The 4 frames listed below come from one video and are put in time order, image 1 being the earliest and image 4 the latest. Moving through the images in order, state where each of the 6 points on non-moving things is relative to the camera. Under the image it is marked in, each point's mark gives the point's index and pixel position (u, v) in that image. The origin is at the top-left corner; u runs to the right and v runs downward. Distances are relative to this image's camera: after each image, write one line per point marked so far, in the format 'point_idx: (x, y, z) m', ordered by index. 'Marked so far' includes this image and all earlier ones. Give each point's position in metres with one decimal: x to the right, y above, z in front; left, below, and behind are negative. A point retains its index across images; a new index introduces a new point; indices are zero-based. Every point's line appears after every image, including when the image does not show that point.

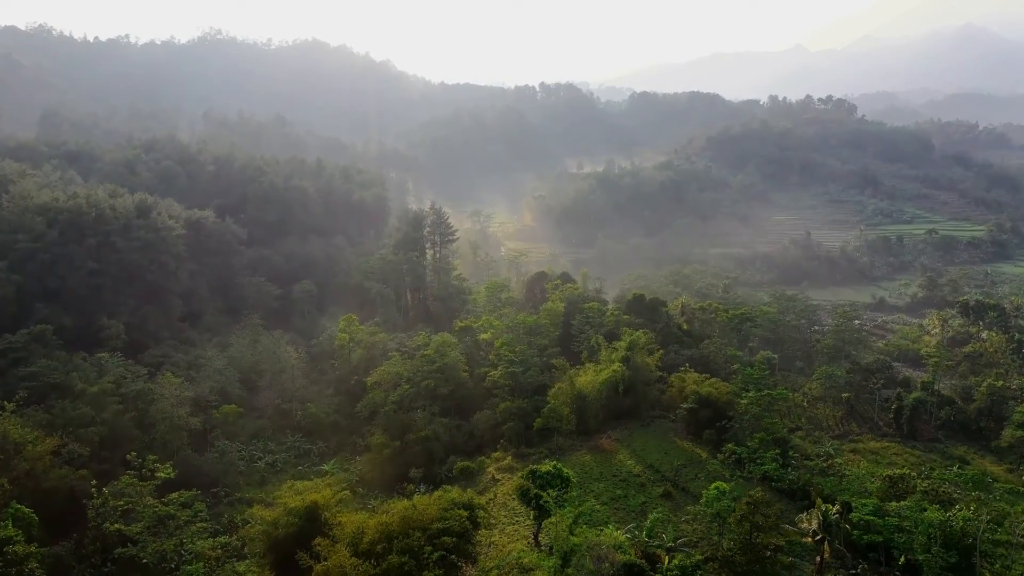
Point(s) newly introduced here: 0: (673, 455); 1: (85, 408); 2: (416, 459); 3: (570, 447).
0: (+5.7, -5.9, +19.0) m
1: (-15.4, -4.3, +19.3) m
2: (-3.6, -6.3, +19.6) m
3: (+2.1, -5.8, +19.7) m
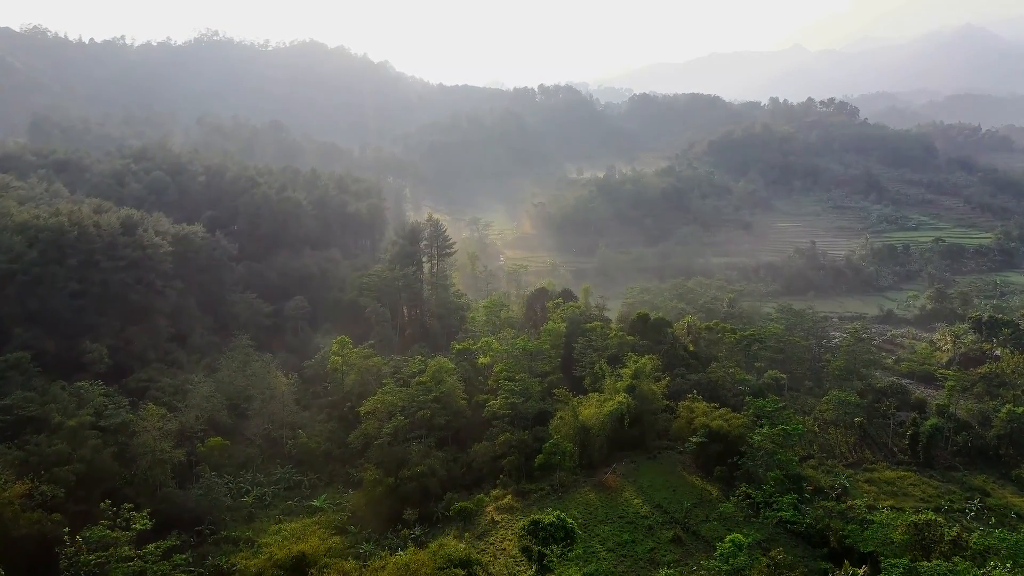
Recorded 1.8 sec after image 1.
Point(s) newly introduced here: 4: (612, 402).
0: (+5.7, -6.9, +18.0) m
1: (-15.4, -5.3, +18.3) m
2: (-3.5, -7.3, +18.6) m
3: (+2.1, -6.8, +18.7) m
4: (+3.7, -4.2, +19.6) m
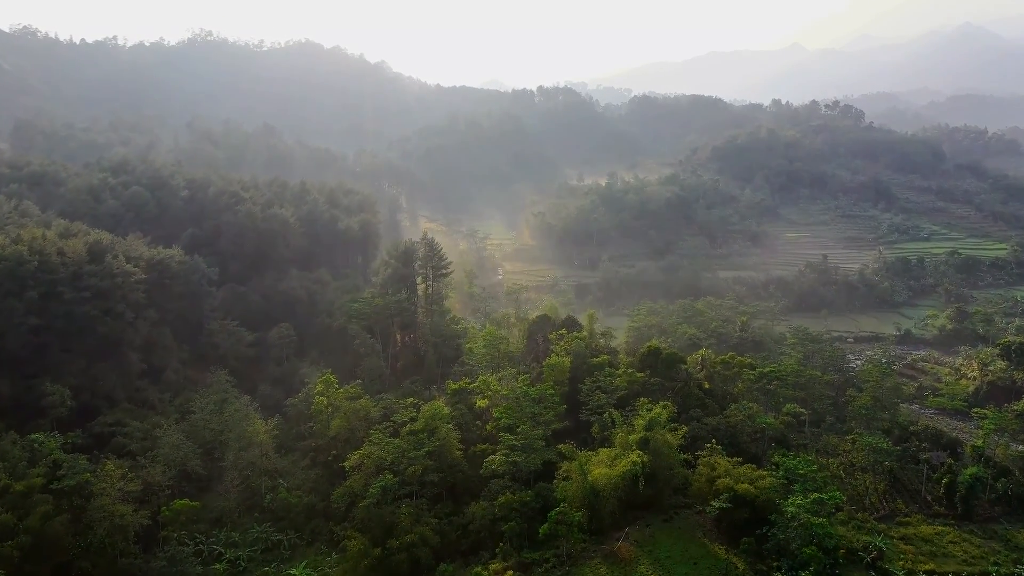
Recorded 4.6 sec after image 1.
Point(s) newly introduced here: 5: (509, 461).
0: (+5.8, -8.4, +16.0) m
1: (-15.4, -6.8, +16.2) m
2: (-3.5, -8.7, +16.6) m
3: (+2.2, -8.3, +16.7) m
4: (+3.7, -5.7, +17.6) m
5: (-0.1, -6.0, +18.7) m
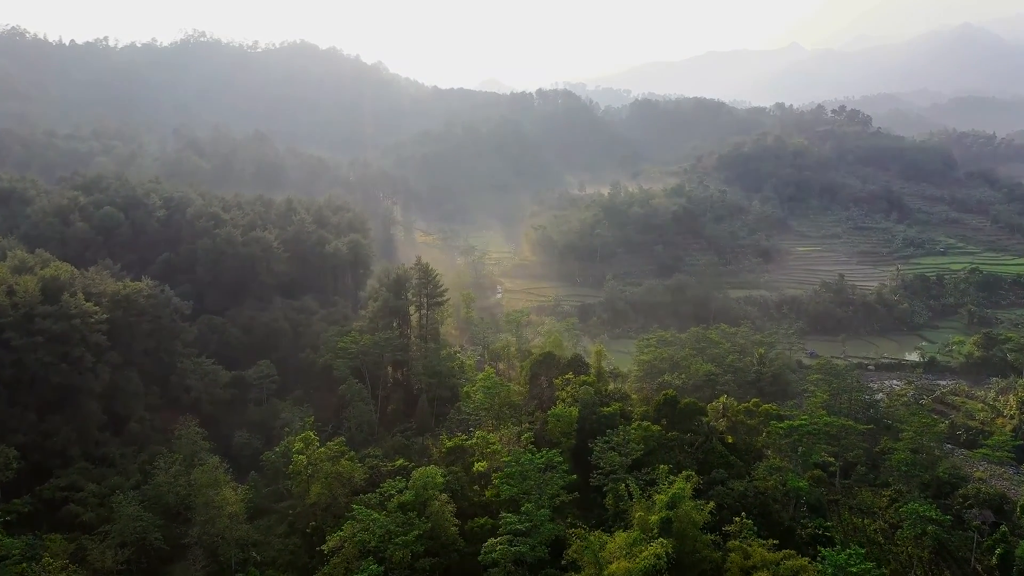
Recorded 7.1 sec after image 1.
0: (+5.9, -10.1, +13.6) m
1: (-15.3, -8.6, +13.7) m
2: (-3.4, -10.5, +14.2) m
3: (+2.2, -10.1, +14.3) m
4: (+3.8, -7.4, +15.2) m
5: (0.0, -7.8, +16.2) m
